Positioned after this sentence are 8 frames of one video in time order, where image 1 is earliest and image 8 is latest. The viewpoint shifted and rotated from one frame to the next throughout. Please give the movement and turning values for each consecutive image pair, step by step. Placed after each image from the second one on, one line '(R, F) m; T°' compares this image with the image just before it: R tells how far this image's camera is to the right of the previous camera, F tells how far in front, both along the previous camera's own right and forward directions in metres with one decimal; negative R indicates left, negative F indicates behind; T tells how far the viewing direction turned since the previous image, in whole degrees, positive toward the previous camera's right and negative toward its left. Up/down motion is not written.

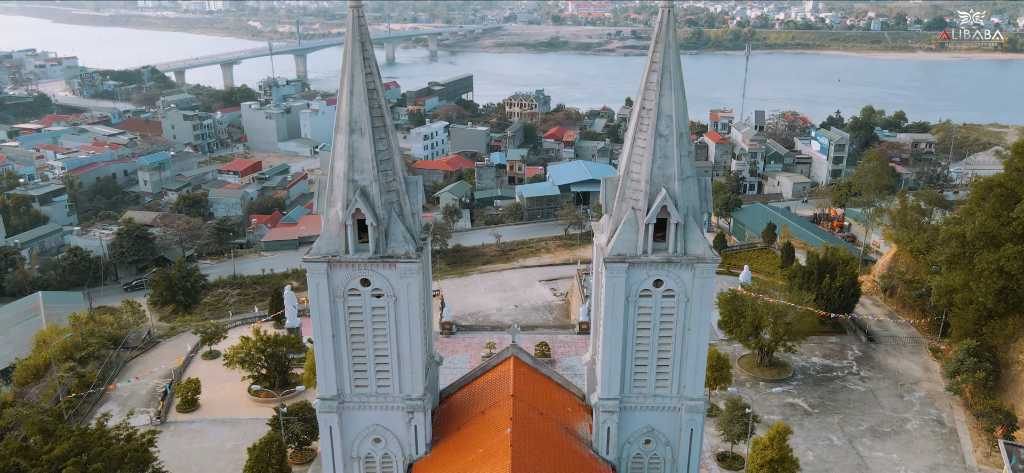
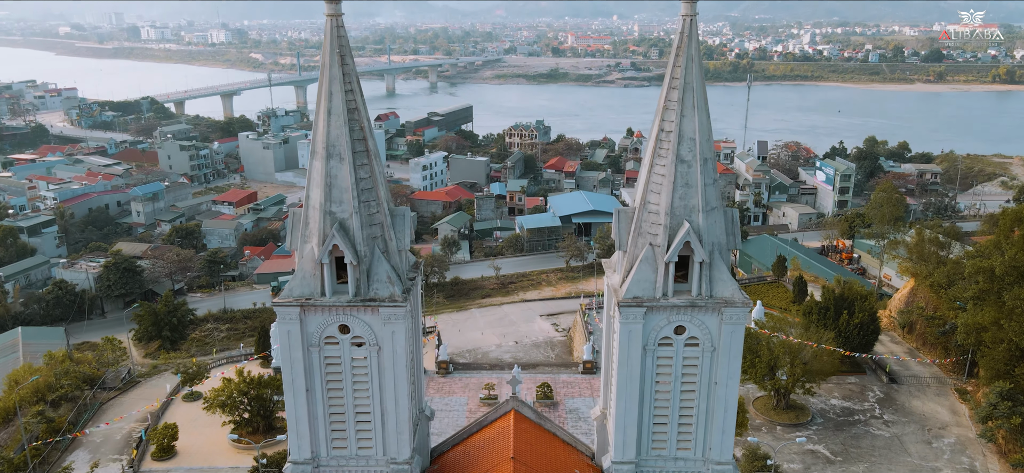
(0.0, +0.5) m; 0°
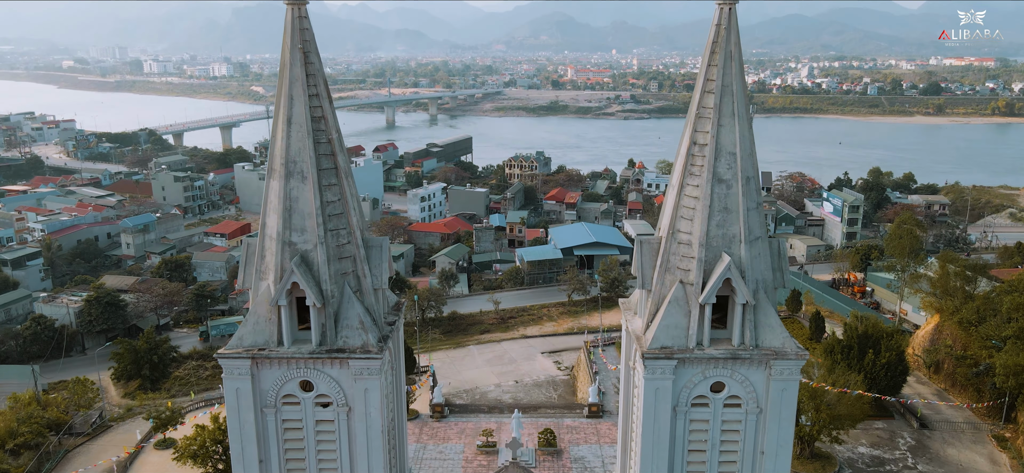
(0.0, +0.7) m; 0°
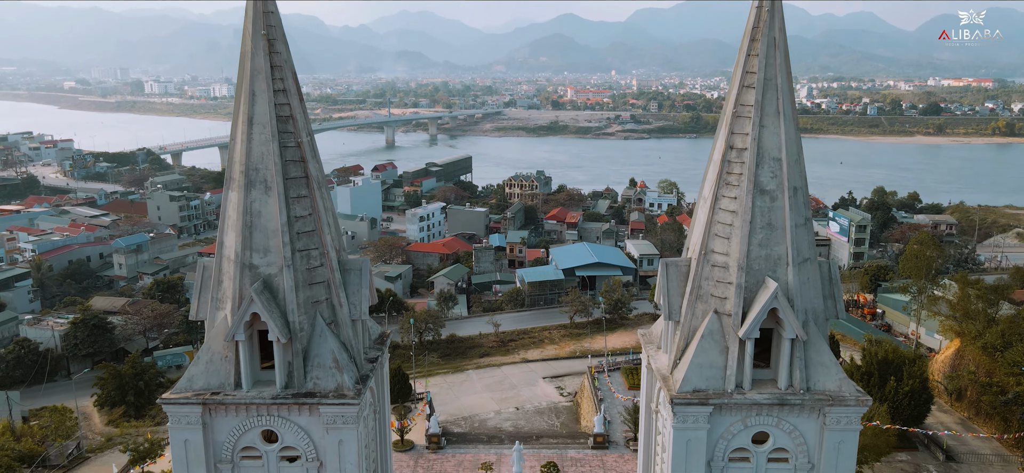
(0.0, +0.5) m; 0°
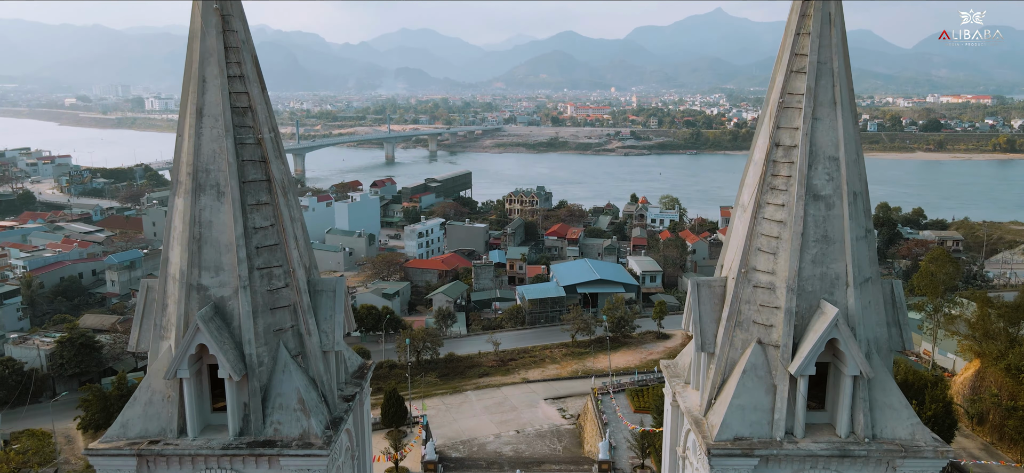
(0.0, +0.4) m; 0°
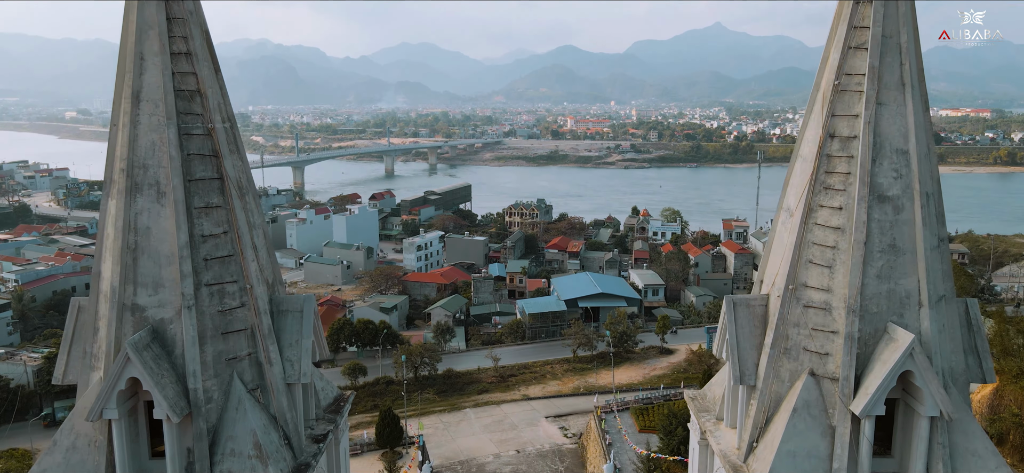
(0.0, +0.4) m; 0°
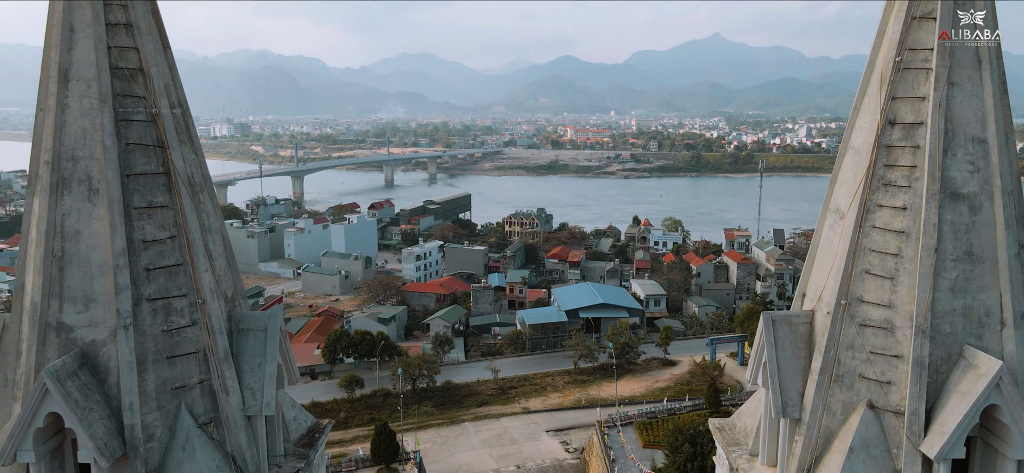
(0.0, +0.3) m; 0°
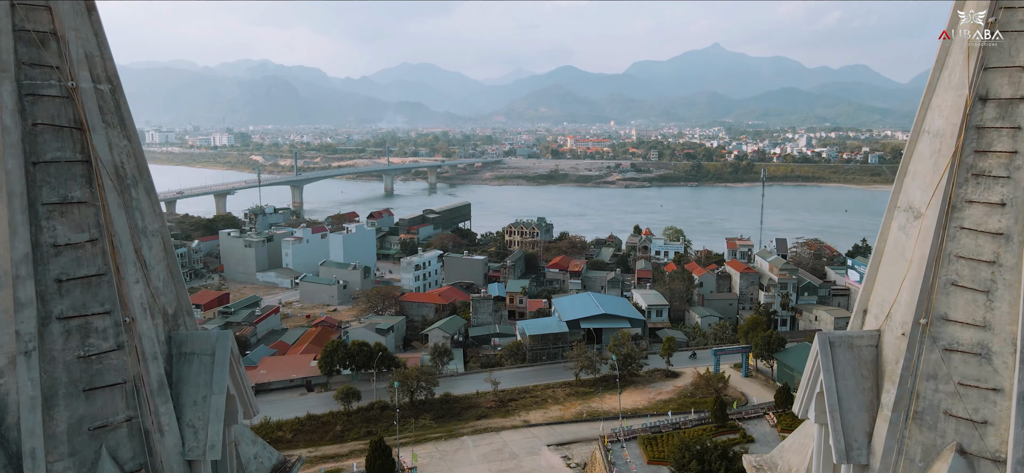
(0.0, +0.3) m; 0°
